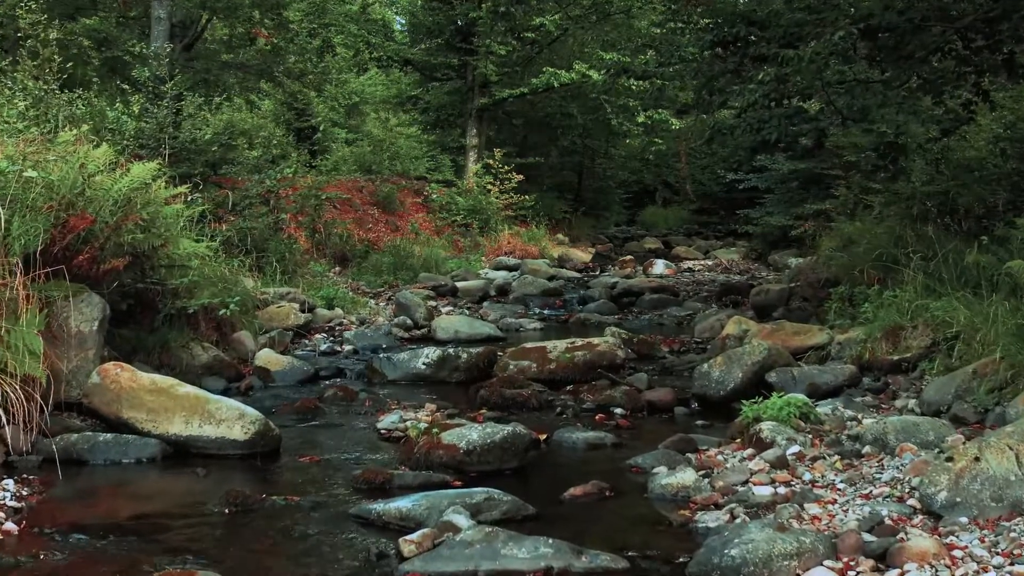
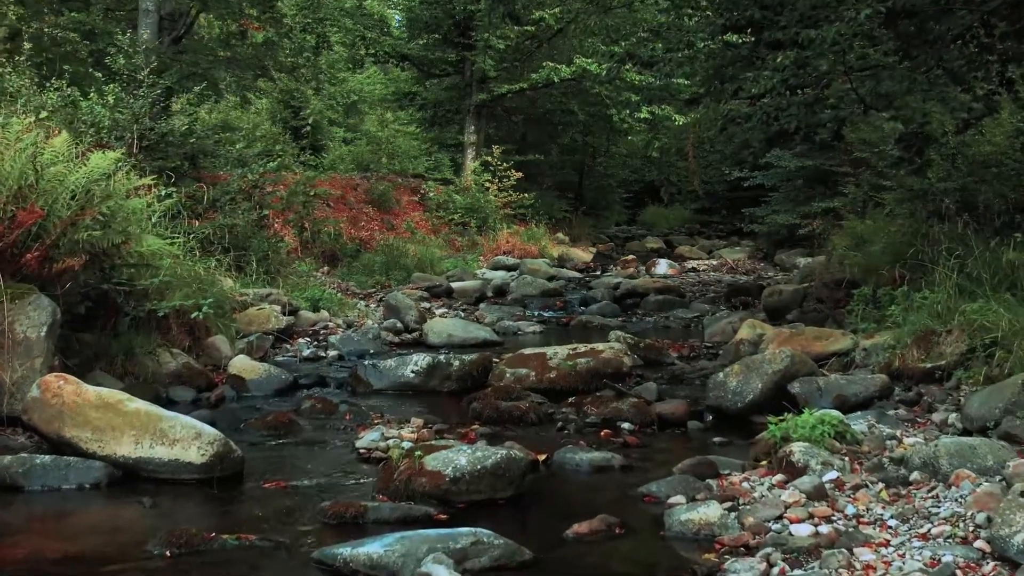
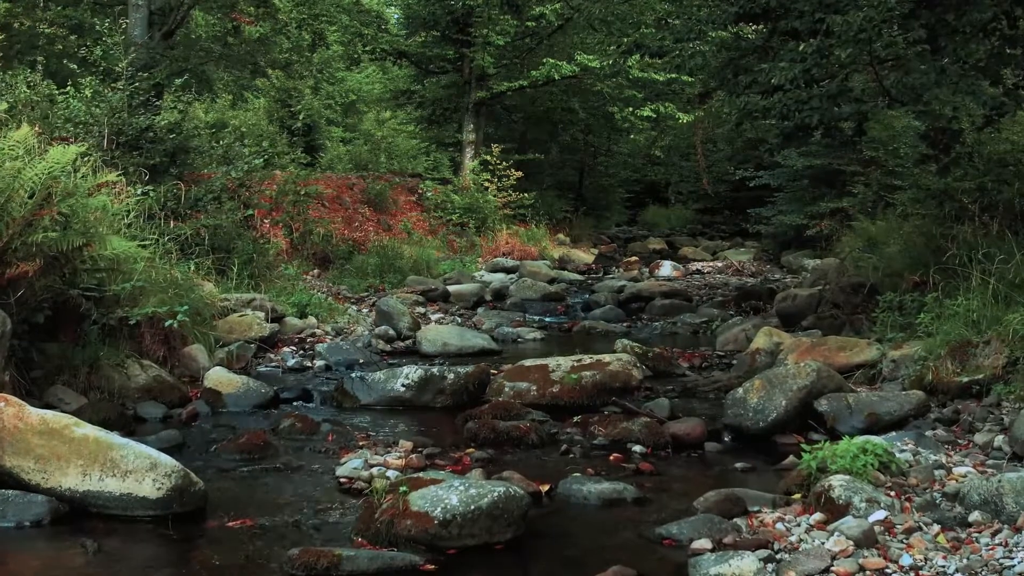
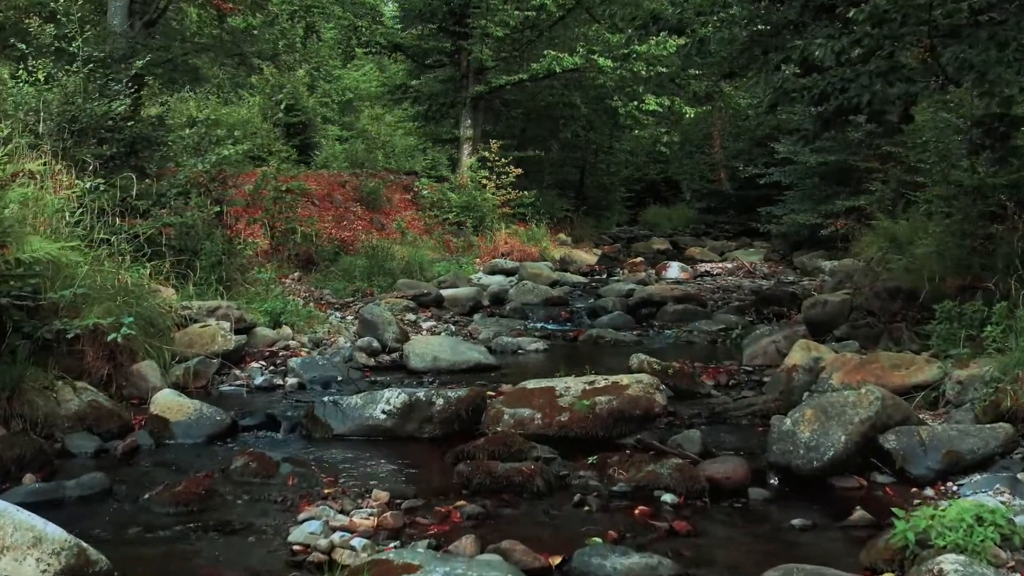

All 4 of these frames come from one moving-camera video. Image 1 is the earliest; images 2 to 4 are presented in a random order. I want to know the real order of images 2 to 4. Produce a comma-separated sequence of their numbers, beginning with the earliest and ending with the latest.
2, 3, 4
